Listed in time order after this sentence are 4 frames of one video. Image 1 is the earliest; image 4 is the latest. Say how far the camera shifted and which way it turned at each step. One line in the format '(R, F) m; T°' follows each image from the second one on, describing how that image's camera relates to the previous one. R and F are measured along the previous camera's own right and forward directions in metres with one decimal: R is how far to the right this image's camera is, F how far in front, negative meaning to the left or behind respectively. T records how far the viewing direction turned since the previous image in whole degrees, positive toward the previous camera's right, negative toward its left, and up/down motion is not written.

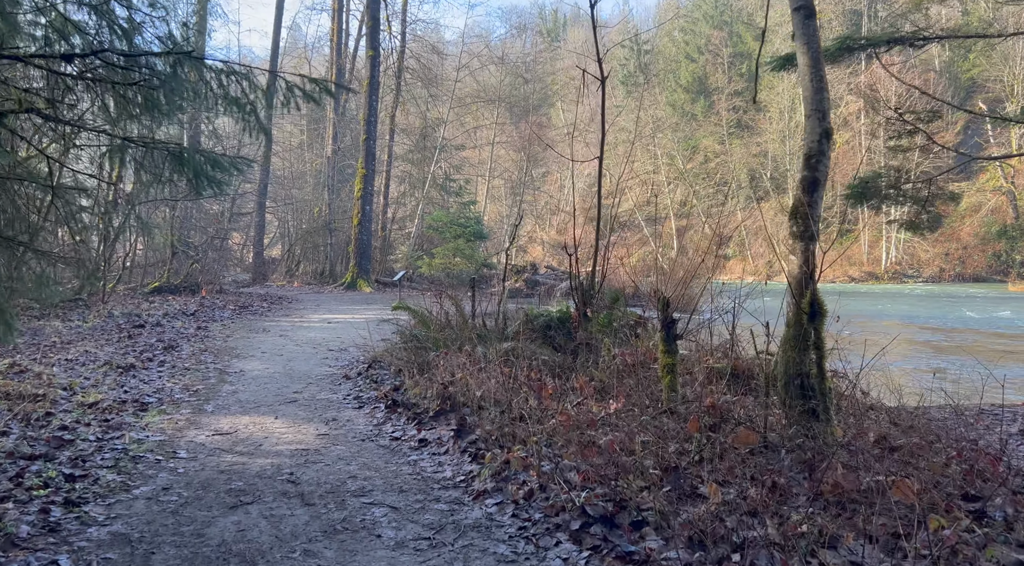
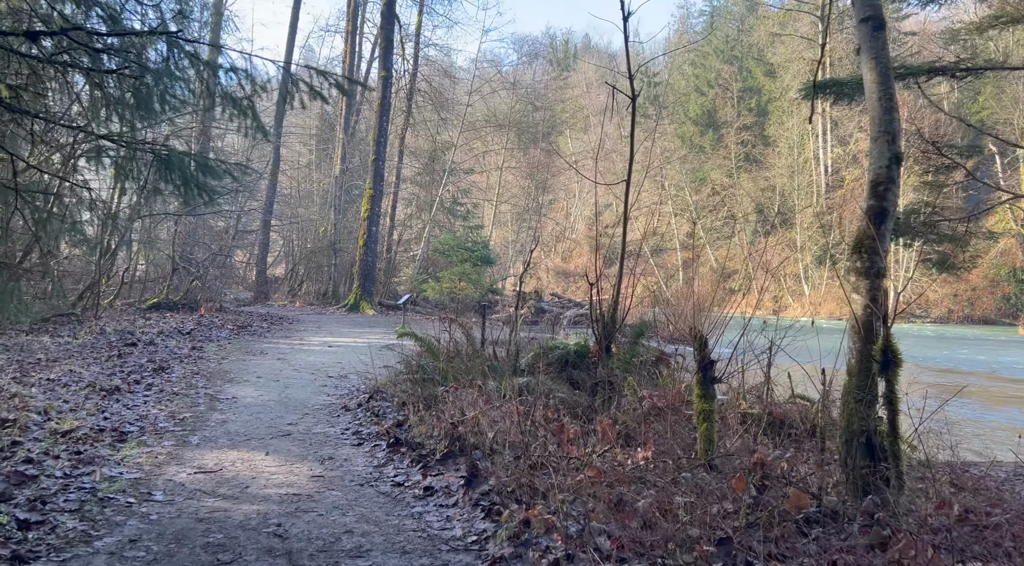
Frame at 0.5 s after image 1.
(-0.1, +0.6) m; 0°
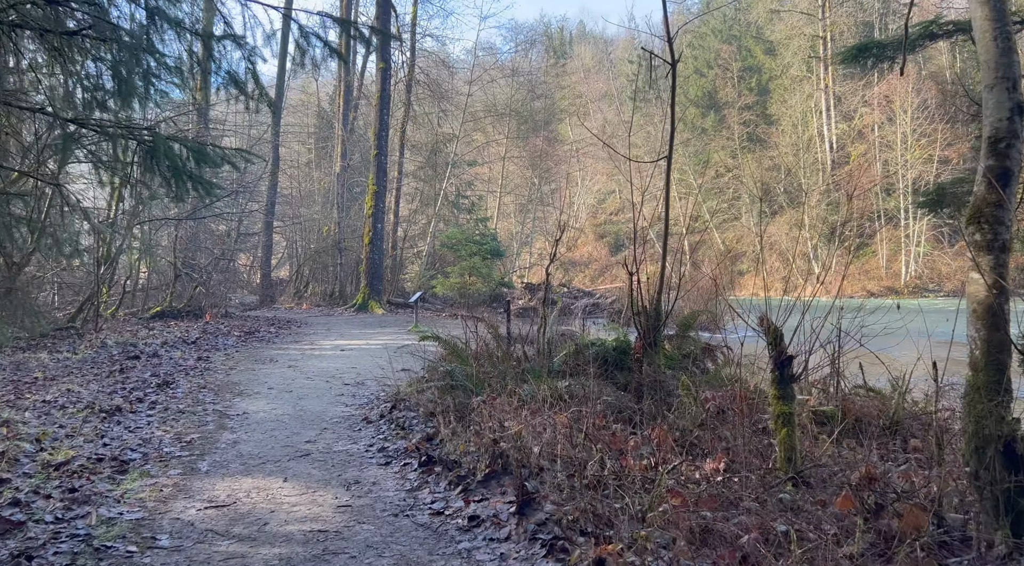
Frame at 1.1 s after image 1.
(-0.2, +0.7) m; 0°
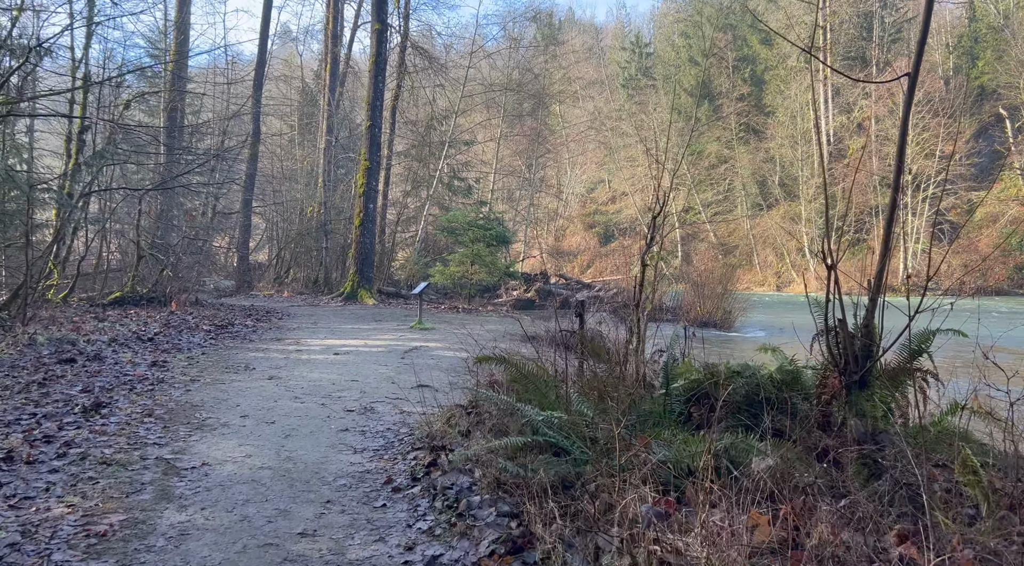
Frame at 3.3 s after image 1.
(-0.7, +2.7) m; +1°
